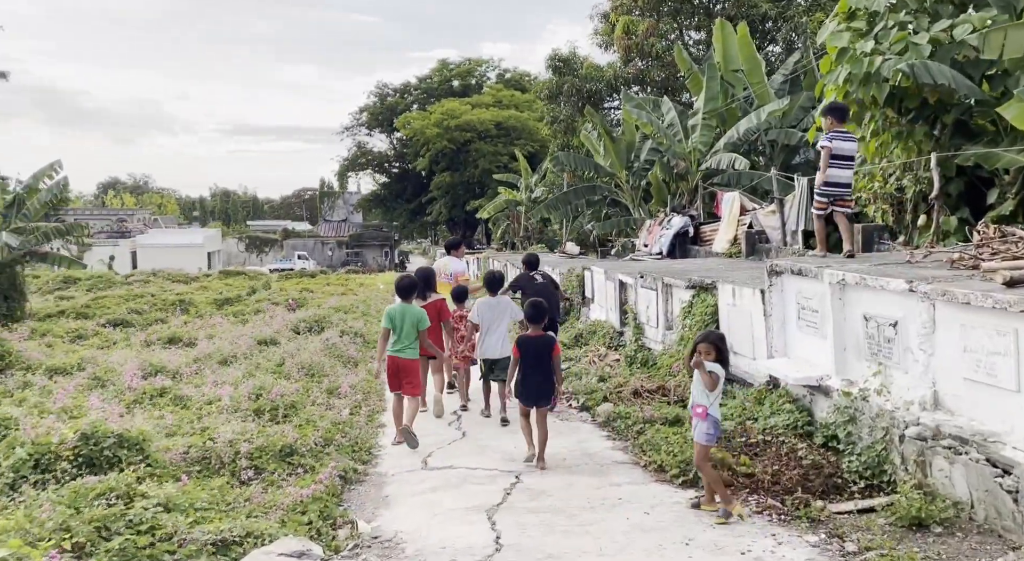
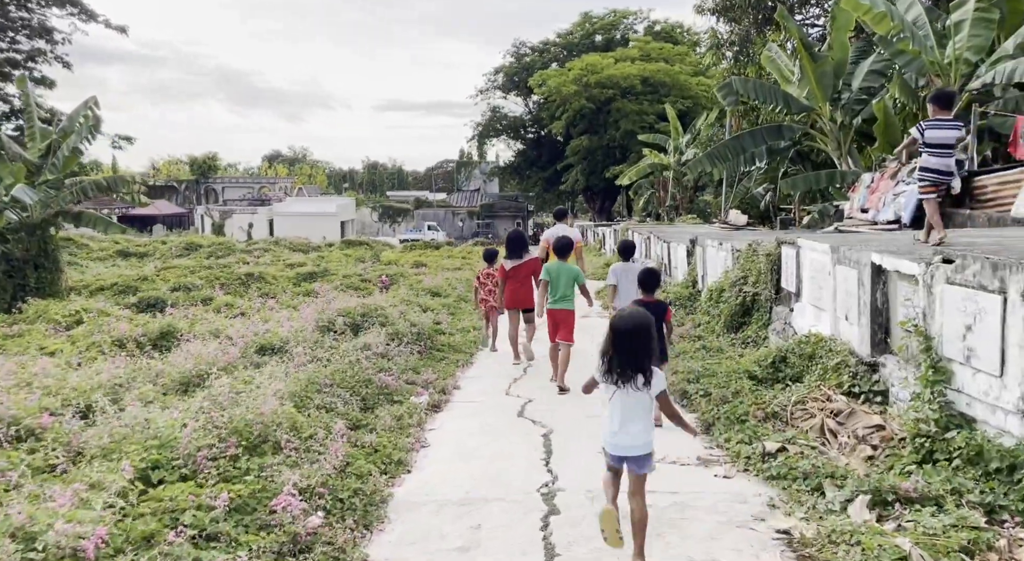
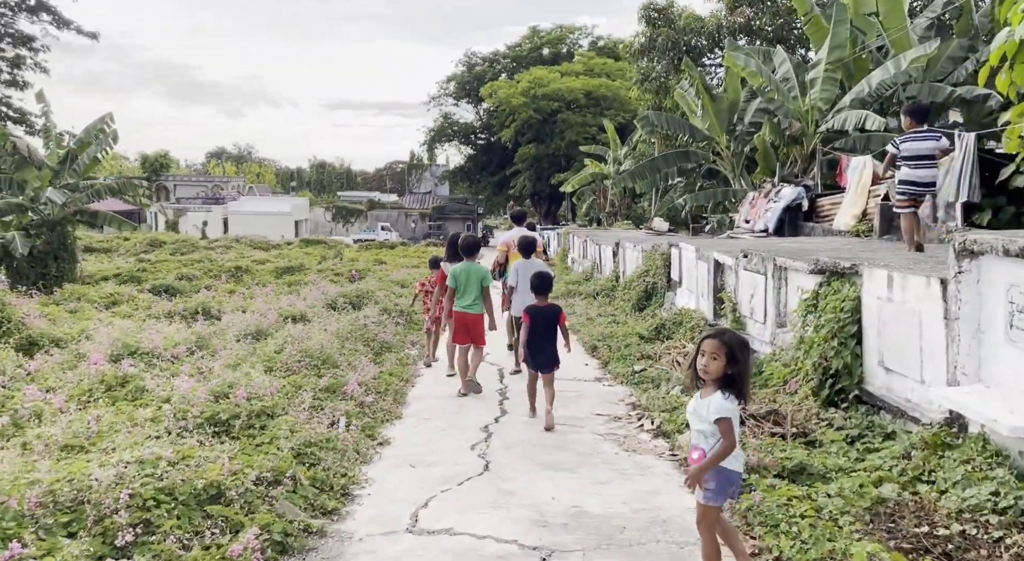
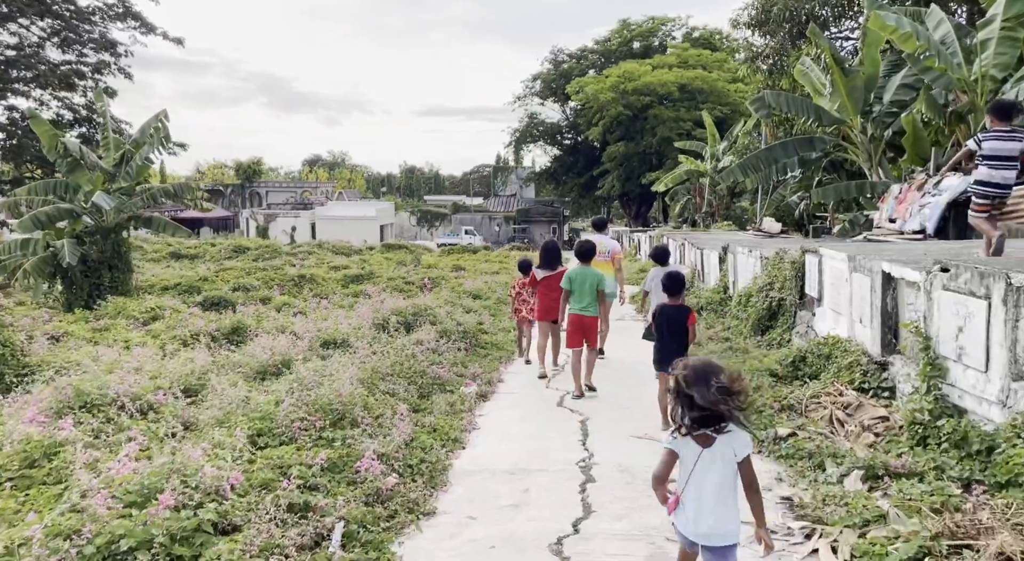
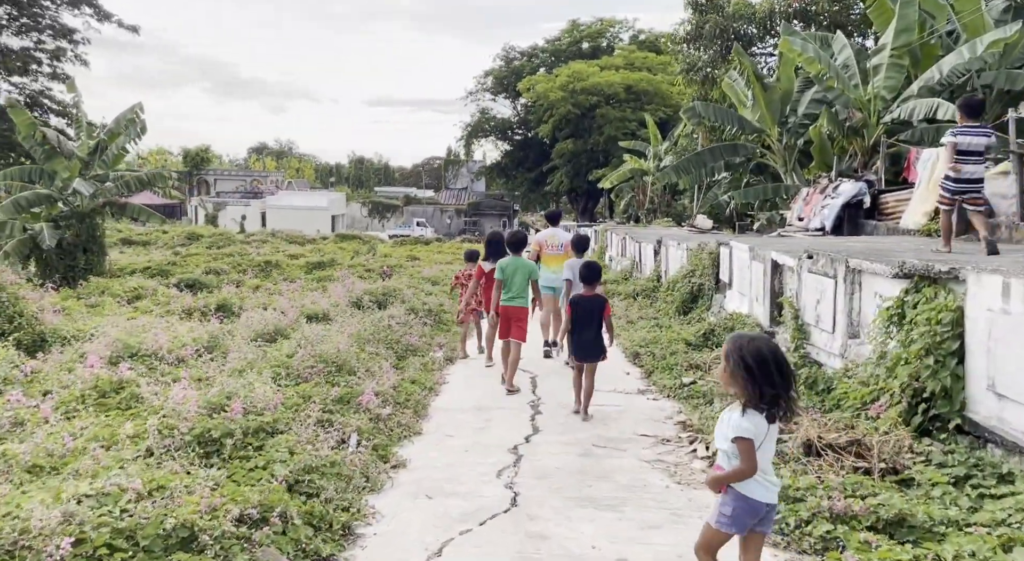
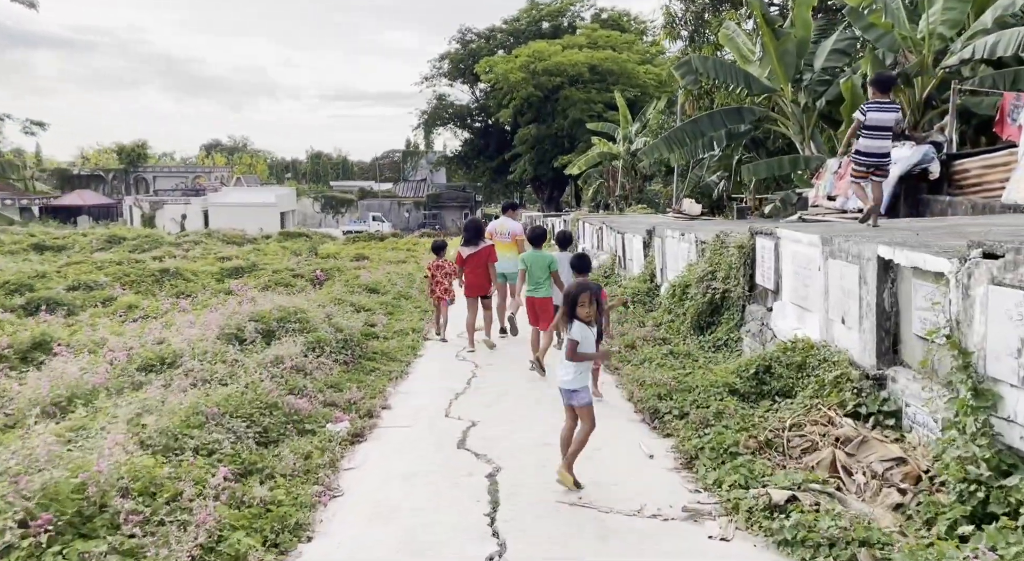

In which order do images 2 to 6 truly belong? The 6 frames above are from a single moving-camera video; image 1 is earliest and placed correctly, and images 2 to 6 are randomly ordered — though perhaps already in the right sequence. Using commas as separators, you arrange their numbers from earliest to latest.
3, 5, 4, 2, 6
